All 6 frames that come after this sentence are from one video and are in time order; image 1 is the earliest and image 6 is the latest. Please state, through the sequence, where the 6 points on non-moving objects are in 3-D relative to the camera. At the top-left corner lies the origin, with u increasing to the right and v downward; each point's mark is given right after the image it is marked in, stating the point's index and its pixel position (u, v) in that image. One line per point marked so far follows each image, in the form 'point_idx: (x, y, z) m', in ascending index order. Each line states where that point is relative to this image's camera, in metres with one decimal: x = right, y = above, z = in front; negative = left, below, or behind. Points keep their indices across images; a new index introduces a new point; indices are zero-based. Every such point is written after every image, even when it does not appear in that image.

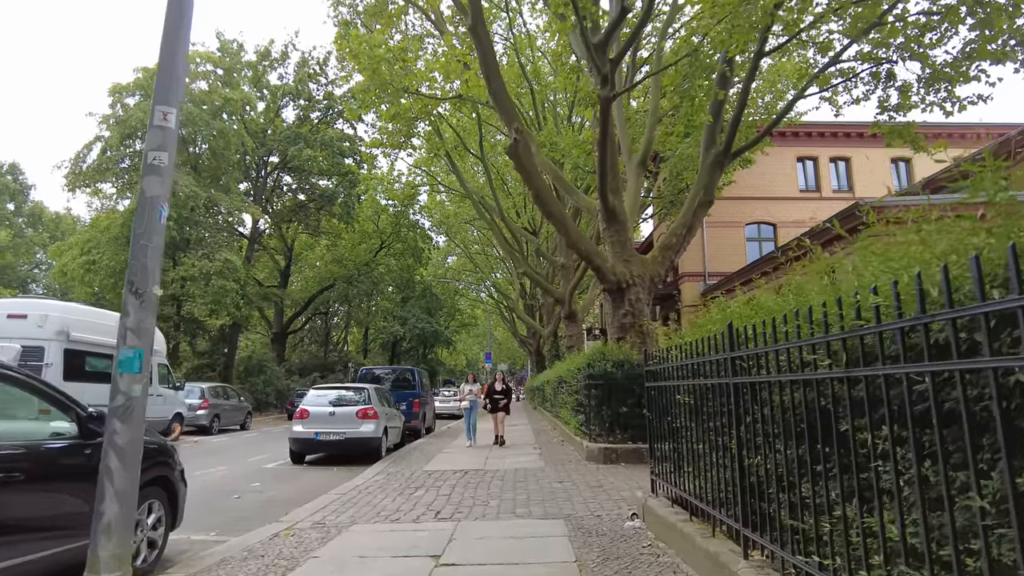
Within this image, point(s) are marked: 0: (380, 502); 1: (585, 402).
0: (-1.4, -2.3, +7.1) m
1: (+1.2, -1.8, +10.6) m
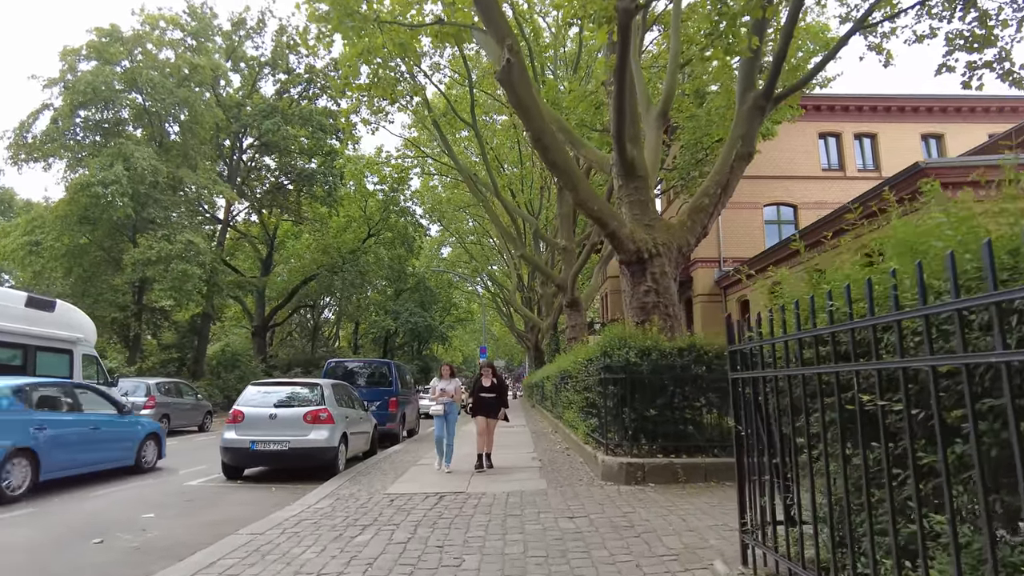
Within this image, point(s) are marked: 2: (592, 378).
0: (-1.5, -1.9, +4.7) m
1: (+1.1, -1.4, +8.2) m
2: (+1.1, -1.2, +8.7) m
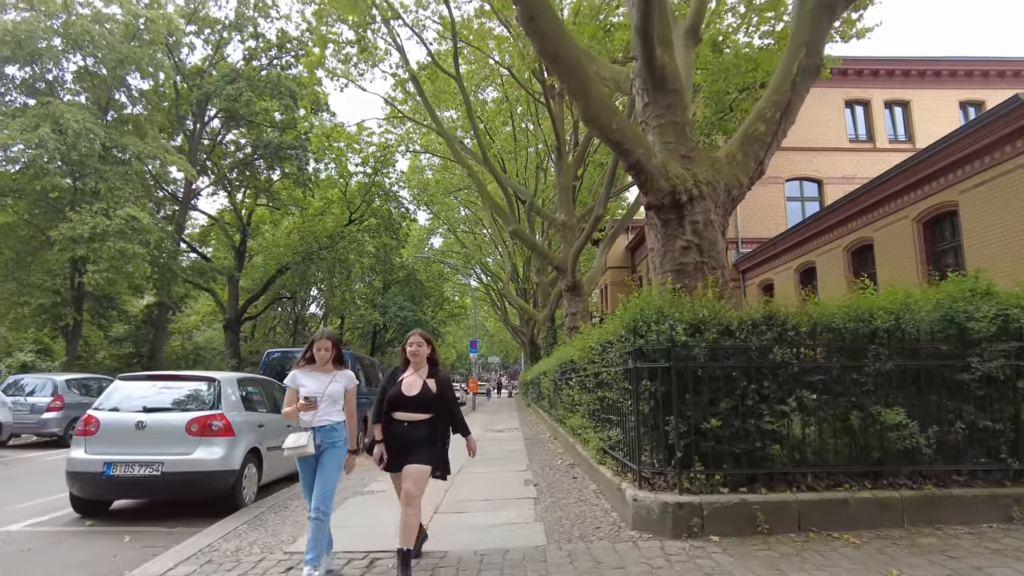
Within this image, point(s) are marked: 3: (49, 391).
0: (-1.7, -1.5, +2.0) m
1: (+0.9, -1.0, +5.4) m
2: (+0.9, -0.7, +5.9) m
3: (-8.8, -2.0, +12.4) m
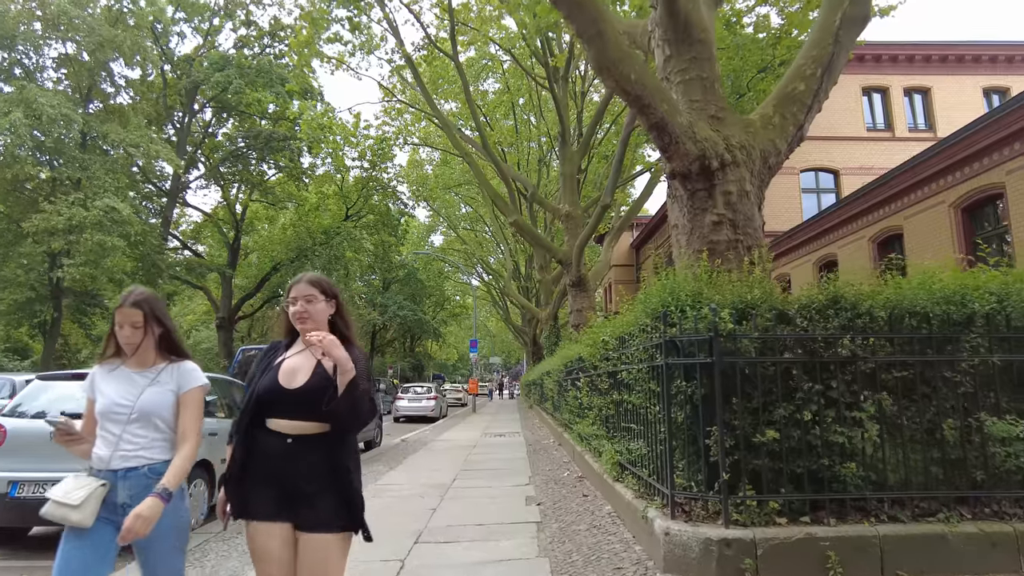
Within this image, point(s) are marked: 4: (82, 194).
0: (-1.7, -1.3, +0.9) m
1: (+0.9, -0.8, +4.4) m
2: (+0.9, -0.6, +4.9) m
3: (-8.8, -1.8, +11.4) m
4: (-11.6, +2.5, +17.6) m
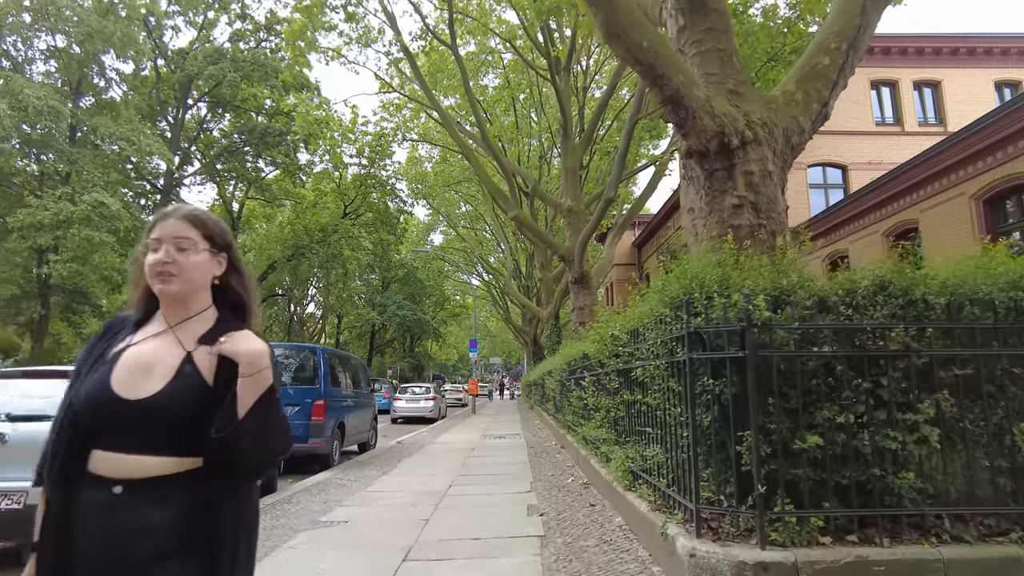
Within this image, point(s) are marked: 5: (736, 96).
0: (-1.7, -1.2, +0.4) m
1: (+0.9, -0.7, +3.9) m
2: (+0.9, -0.5, +4.4) m
3: (-8.8, -1.7, +10.9) m
4: (-11.6, +2.6, +17.1) m
5: (+1.9, +1.6, +5.5) m
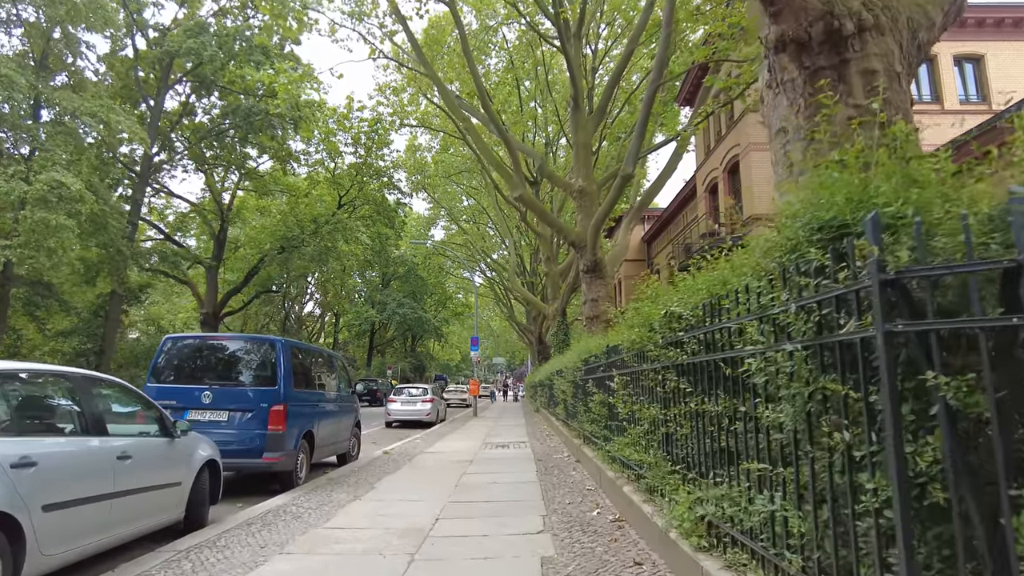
0: (-1.7, -1.0, -1.3) m
1: (+0.9, -0.5, +2.2) m
2: (+0.9, -0.2, +2.6) m
3: (-8.7, -1.5, +9.2) m
4: (-11.5, +2.8, +15.4) m
5: (+1.9, +1.9, +3.8) m
